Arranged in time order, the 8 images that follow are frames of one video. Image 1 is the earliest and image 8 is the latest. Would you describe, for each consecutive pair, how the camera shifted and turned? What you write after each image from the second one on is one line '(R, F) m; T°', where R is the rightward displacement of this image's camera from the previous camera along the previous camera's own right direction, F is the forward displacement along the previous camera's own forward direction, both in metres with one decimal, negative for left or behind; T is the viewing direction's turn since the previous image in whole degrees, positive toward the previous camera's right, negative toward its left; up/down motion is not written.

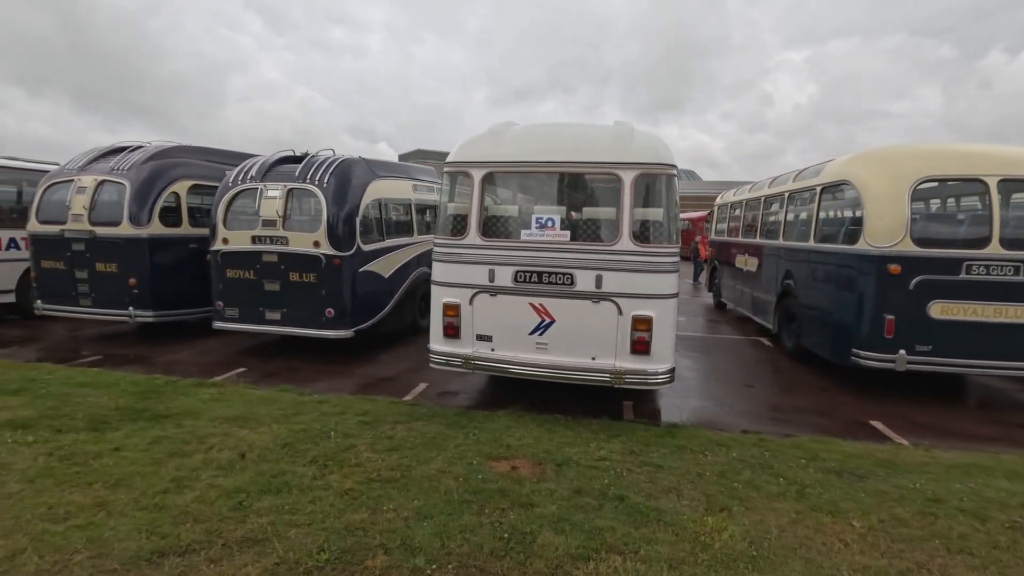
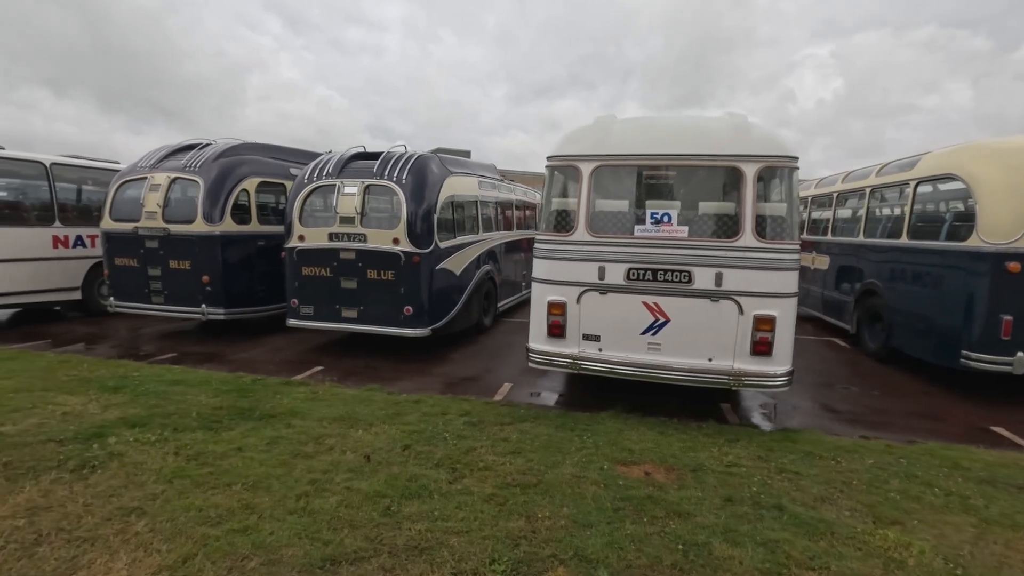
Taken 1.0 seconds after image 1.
(-0.9, +0.2) m; -2°
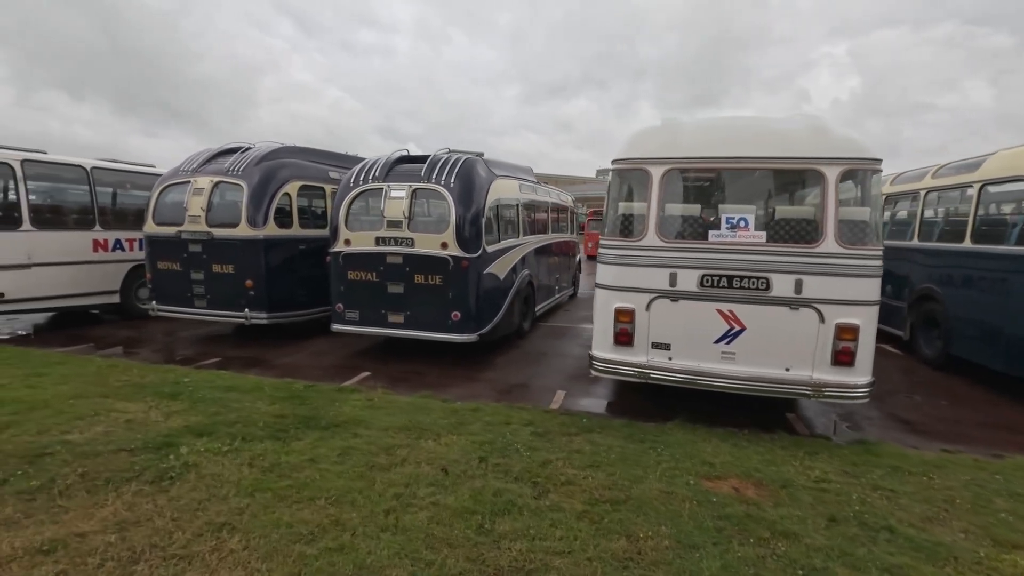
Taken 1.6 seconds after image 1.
(-0.6, +0.1) m; -1°
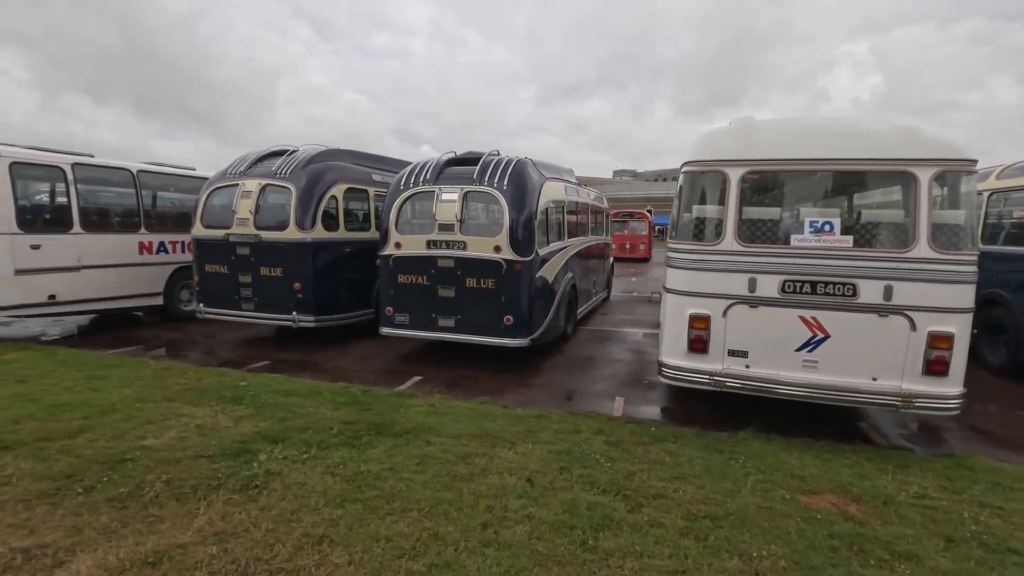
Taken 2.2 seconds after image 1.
(-0.6, +0.1) m; -1°
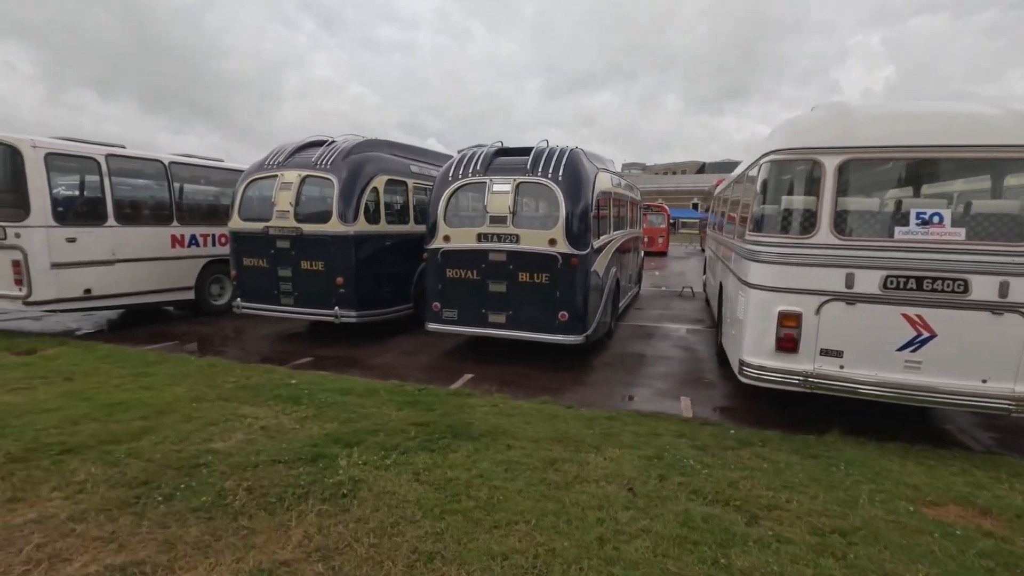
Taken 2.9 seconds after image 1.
(-0.7, +0.3) m; -1°
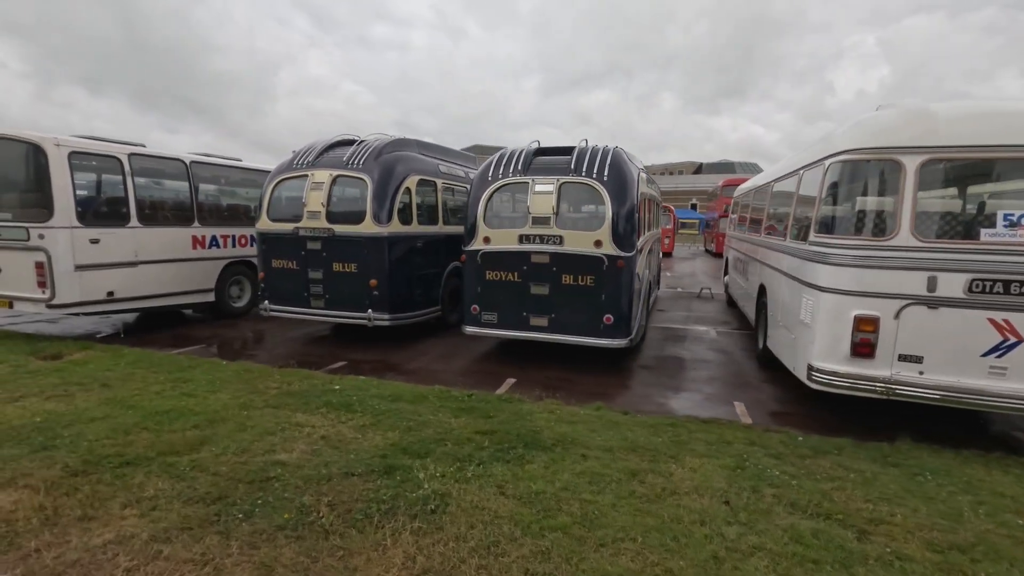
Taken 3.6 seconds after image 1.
(-0.7, +0.2) m; +1°
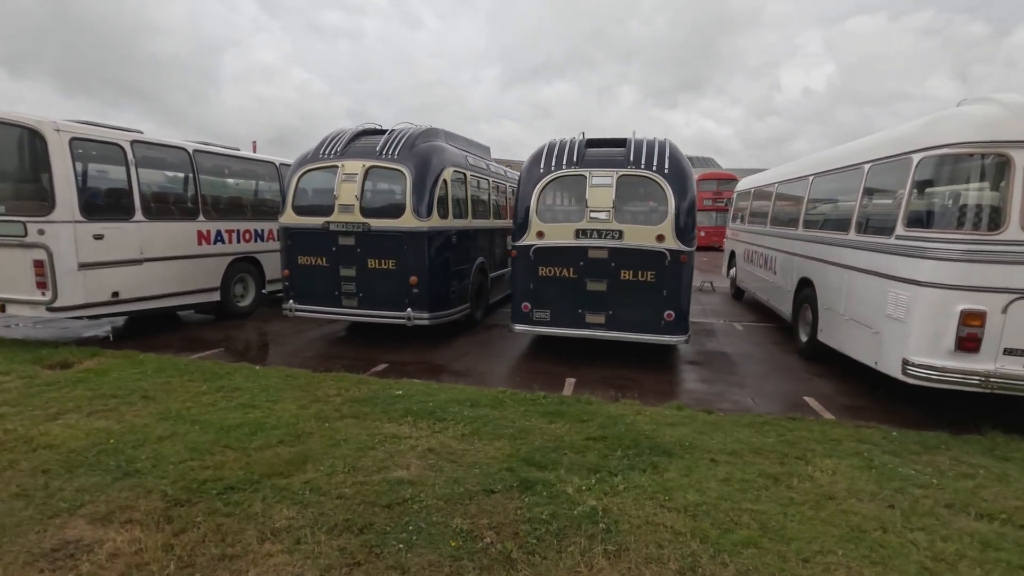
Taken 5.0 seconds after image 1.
(-1.3, +0.3) m; +4°
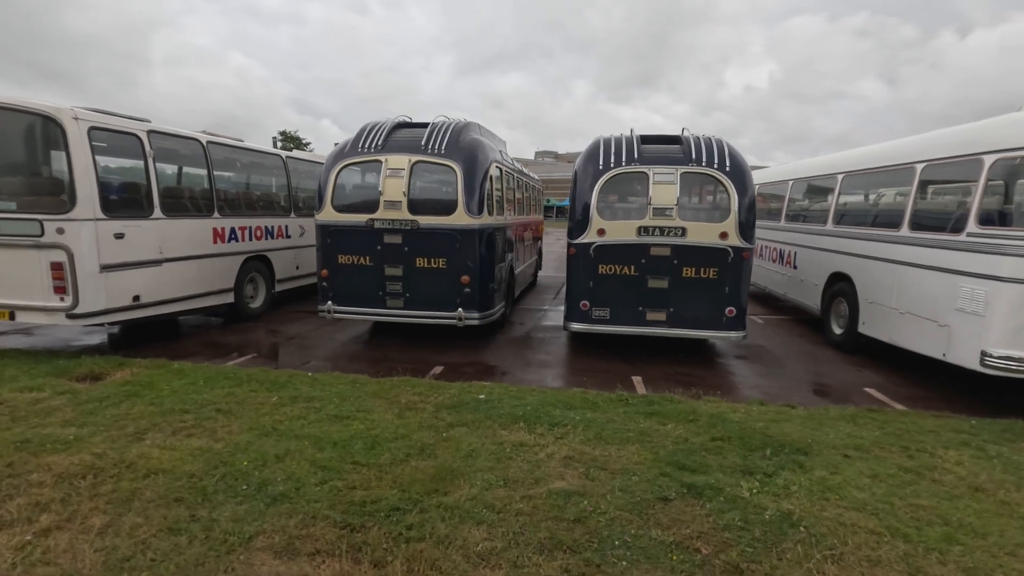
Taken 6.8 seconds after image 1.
(-1.5, +0.2) m; +5°
